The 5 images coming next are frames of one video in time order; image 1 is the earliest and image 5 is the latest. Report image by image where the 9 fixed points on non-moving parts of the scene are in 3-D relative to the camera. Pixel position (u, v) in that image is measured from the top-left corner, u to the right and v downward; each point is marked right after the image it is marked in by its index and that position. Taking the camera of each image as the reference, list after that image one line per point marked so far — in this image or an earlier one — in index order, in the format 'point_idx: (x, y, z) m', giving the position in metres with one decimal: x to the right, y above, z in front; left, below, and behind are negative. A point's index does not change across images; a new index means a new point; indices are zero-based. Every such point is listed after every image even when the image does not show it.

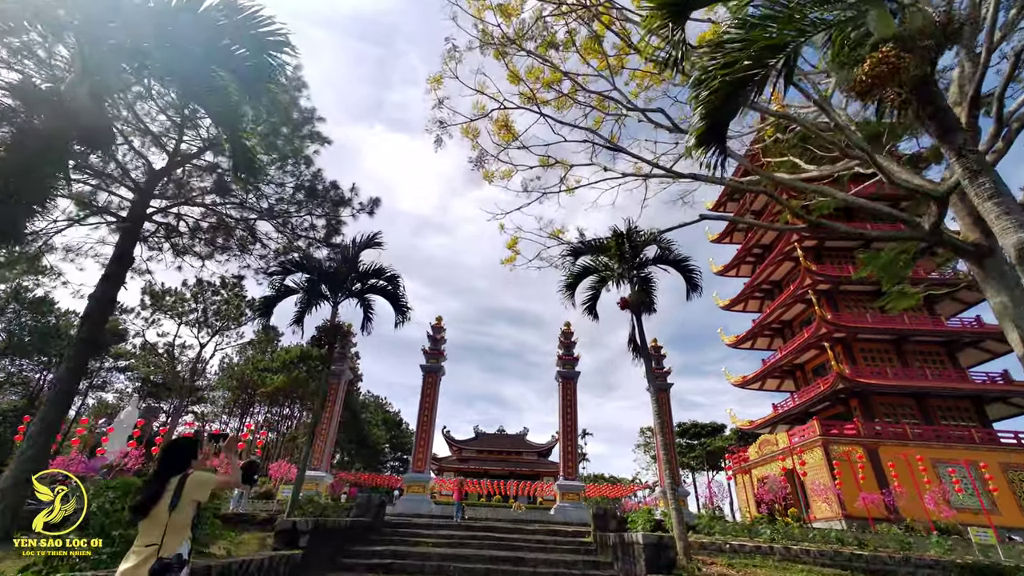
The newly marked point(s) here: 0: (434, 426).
0: (-2.3, -4.2, +13.8) m
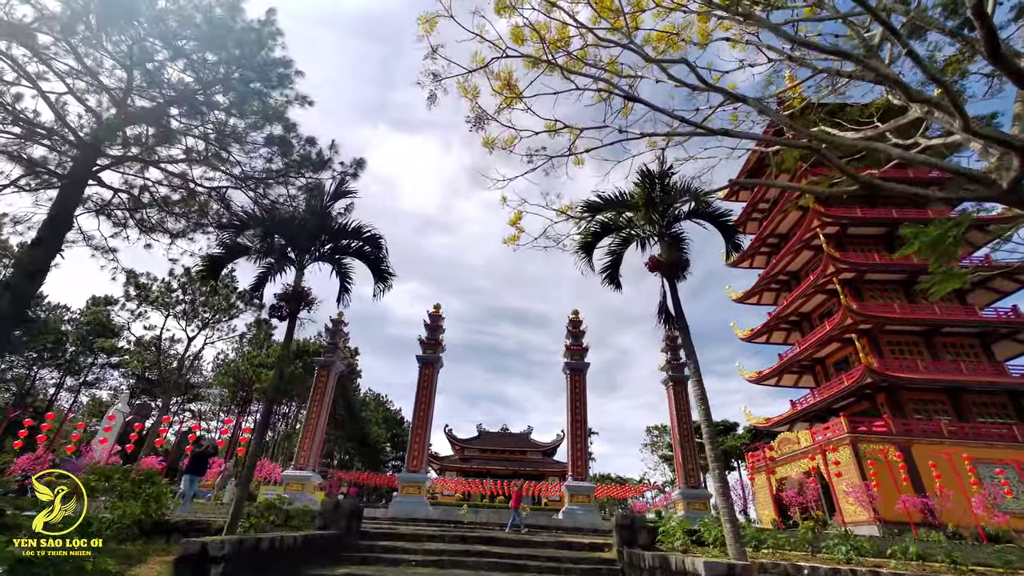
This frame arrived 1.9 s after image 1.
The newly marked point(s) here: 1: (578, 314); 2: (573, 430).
0: (-2.2, -3.7, +12.7) m
1: (+2.0, -0.8, +13.8) m
2: (+1.7, -3.8, +12.4) m
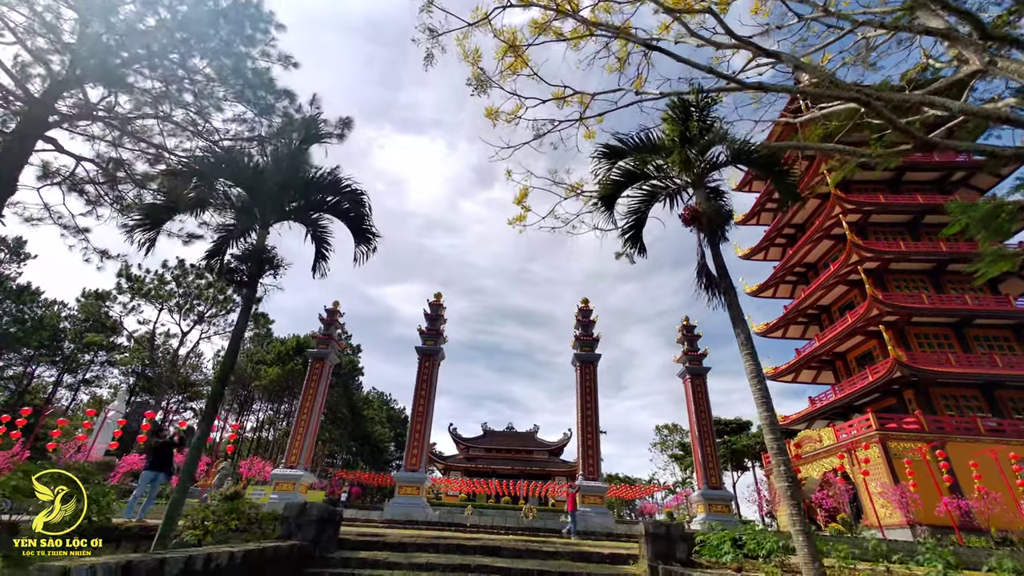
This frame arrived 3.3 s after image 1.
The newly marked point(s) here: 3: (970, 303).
0: (-2.1, -3.4, +11.9) m
1: (+2.1, -0.4, +13.0) m
2: (+1.8, -3.5, +11.5) m
3: (+16.7, -0.5, +16.8) m
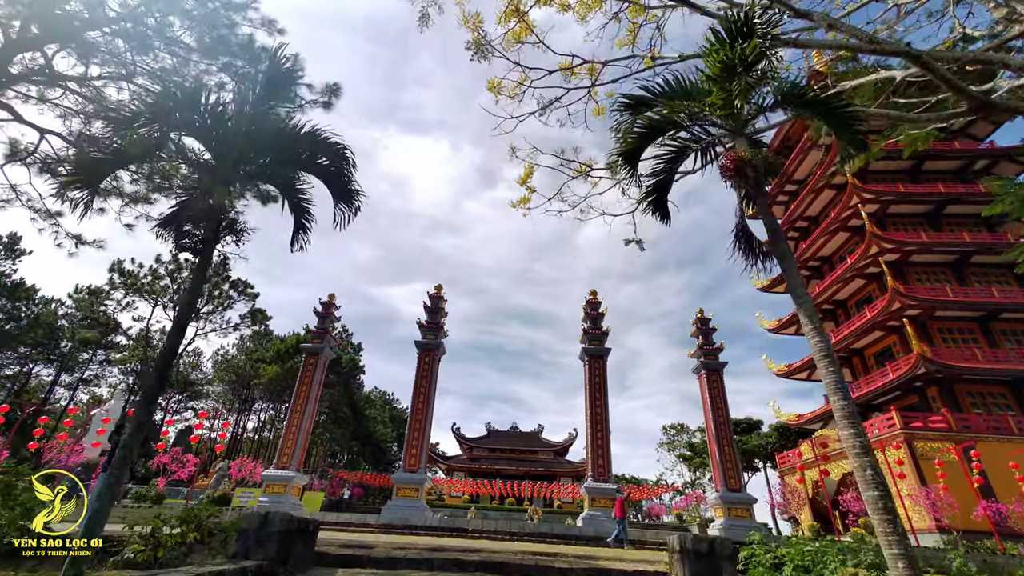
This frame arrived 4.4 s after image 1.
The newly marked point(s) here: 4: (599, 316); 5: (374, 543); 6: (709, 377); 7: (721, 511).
0: (-2.0, -3.1, +11.3) m
1: (+2.3, -0.2, +12.3) m
2: (+1.9, -3.2, +10.8) m
3: (+16.9, -0.3, +16.0) m
4: (+2.3, -0.8, +12.3) m
5: (-1.7, -3.1, +5.5) m
6: (+4.8, -2.2, +11.2) m
7: (+4.5, -4.8, +9.9) m
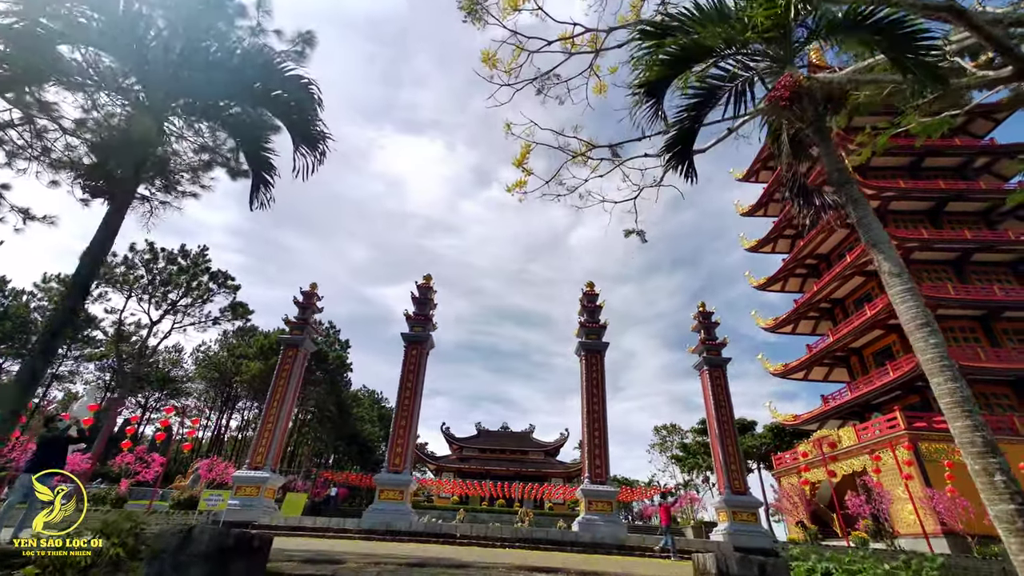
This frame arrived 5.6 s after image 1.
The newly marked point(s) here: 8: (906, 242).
0: (-2.2, -2.9, +10.6) m
1: (+2.1, 0.0, +11.7) m
2: (+1.7, -3.0, +10.2) m
3: (+16.6, -0.2, +15.7) m
4: (+2.2, -0.6, +11.7) m
5: (-1.8, -2.8, +4.8) m
6: (+4.7, -2.0, +10.7) m
7: (+4.3, -4.6, +9.4) m
8: (+14.2, +1.6, +16.5) m
